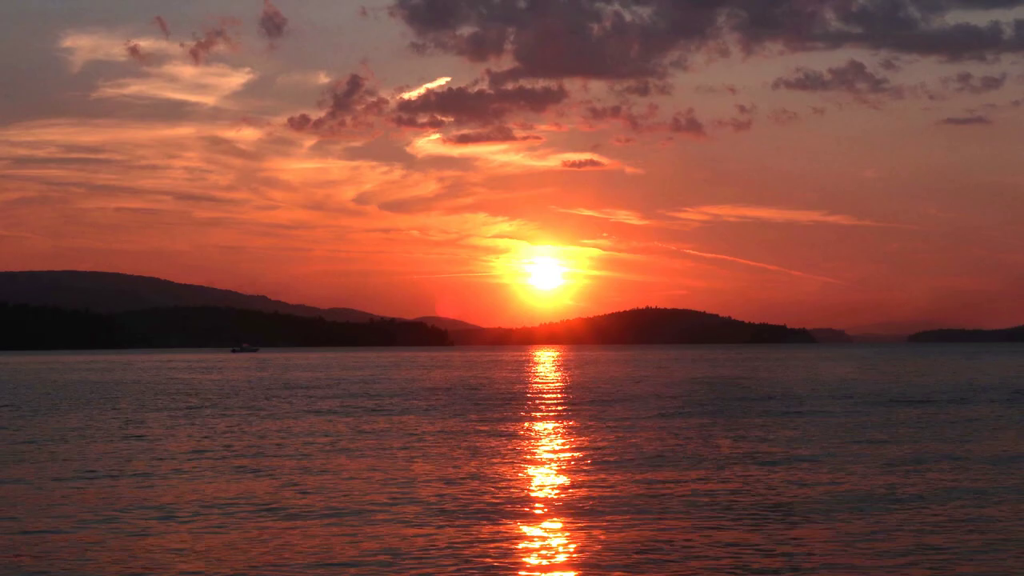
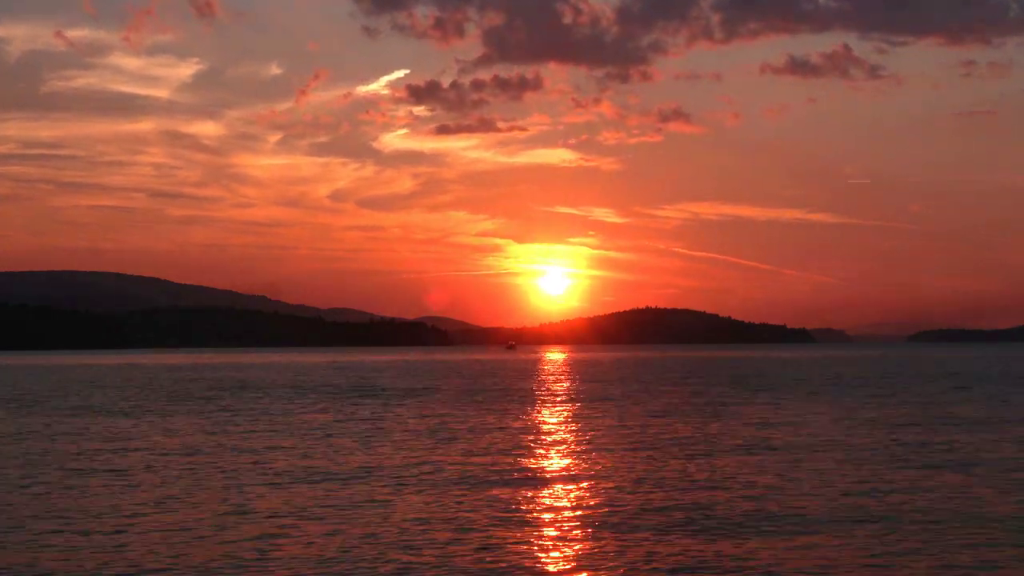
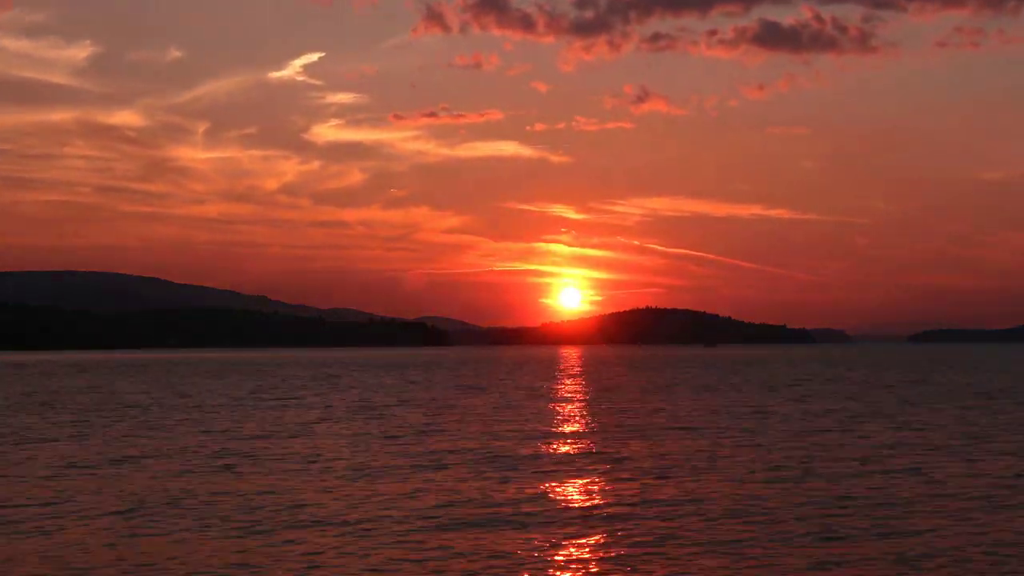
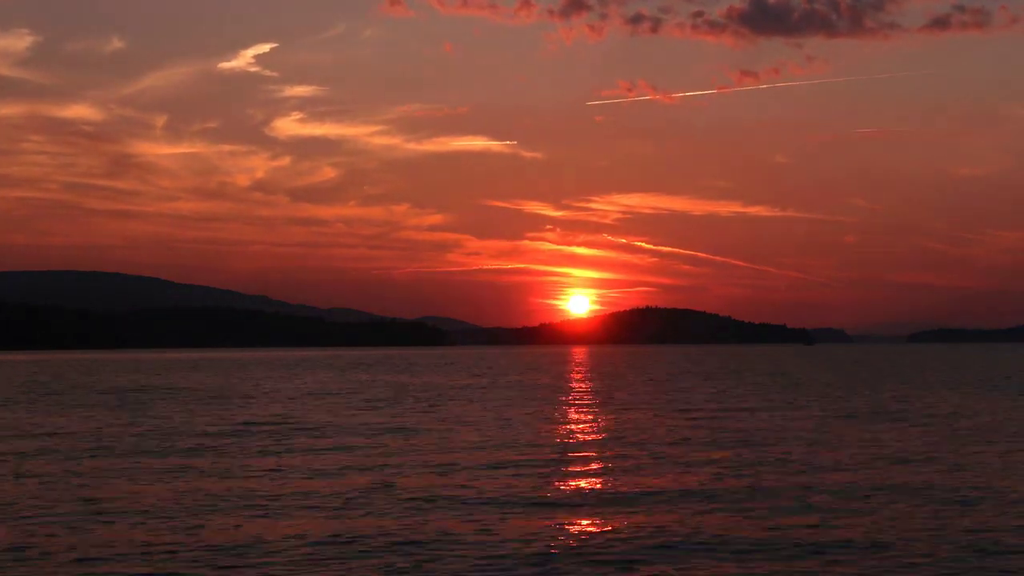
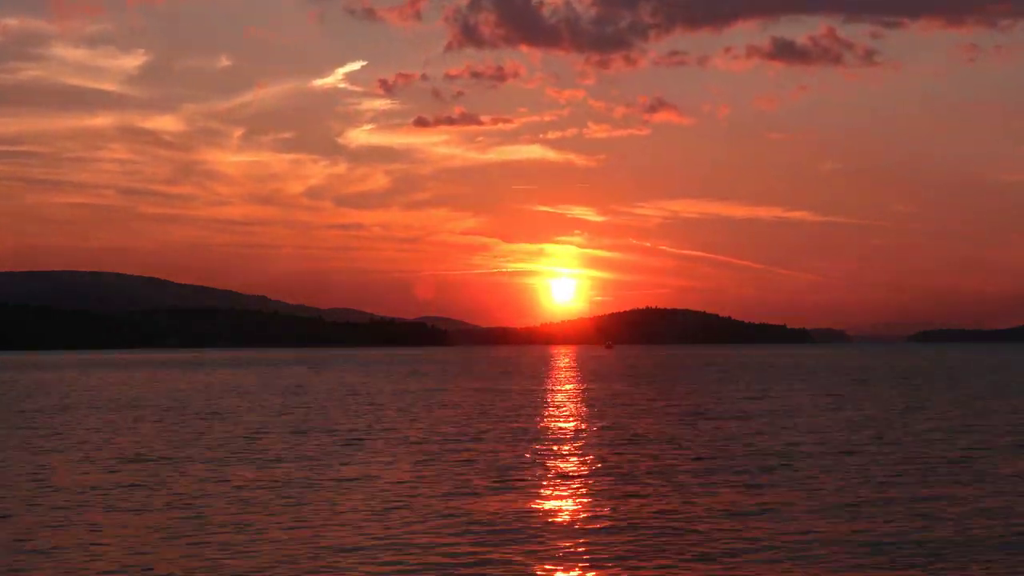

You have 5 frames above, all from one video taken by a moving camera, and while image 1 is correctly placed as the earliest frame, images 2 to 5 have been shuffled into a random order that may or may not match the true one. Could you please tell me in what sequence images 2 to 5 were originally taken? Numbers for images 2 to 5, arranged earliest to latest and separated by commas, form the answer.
2, 5, 3, 4
